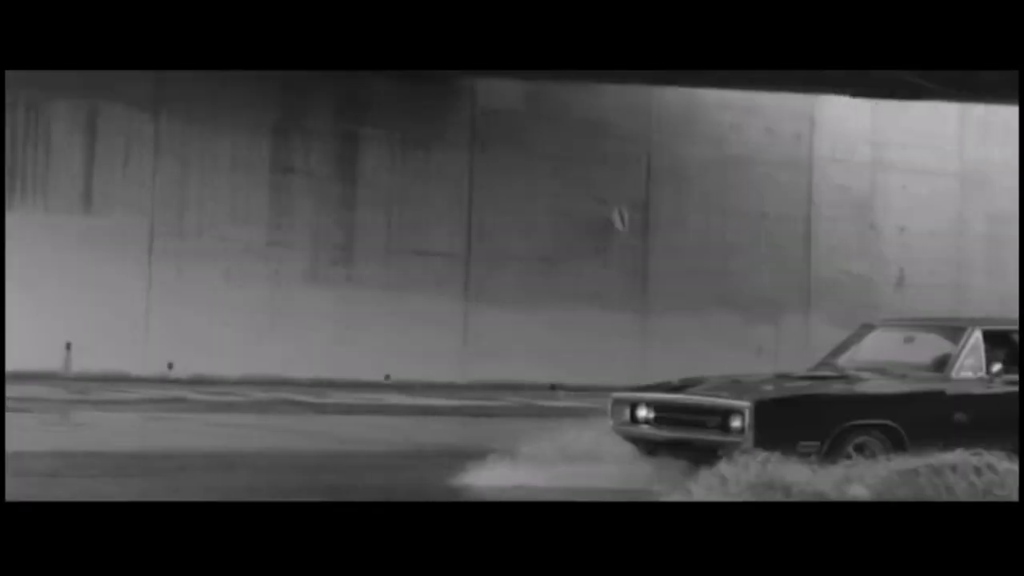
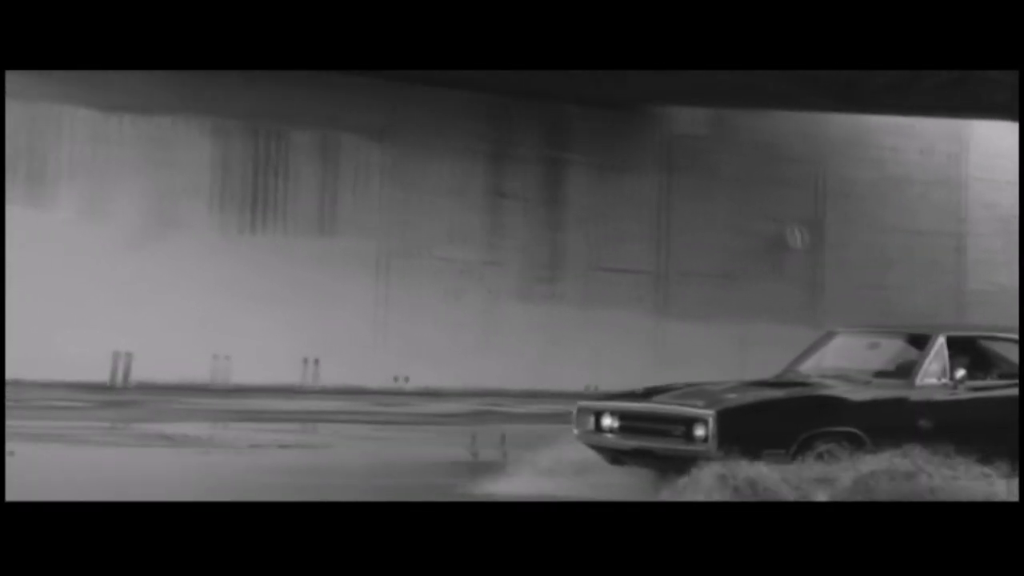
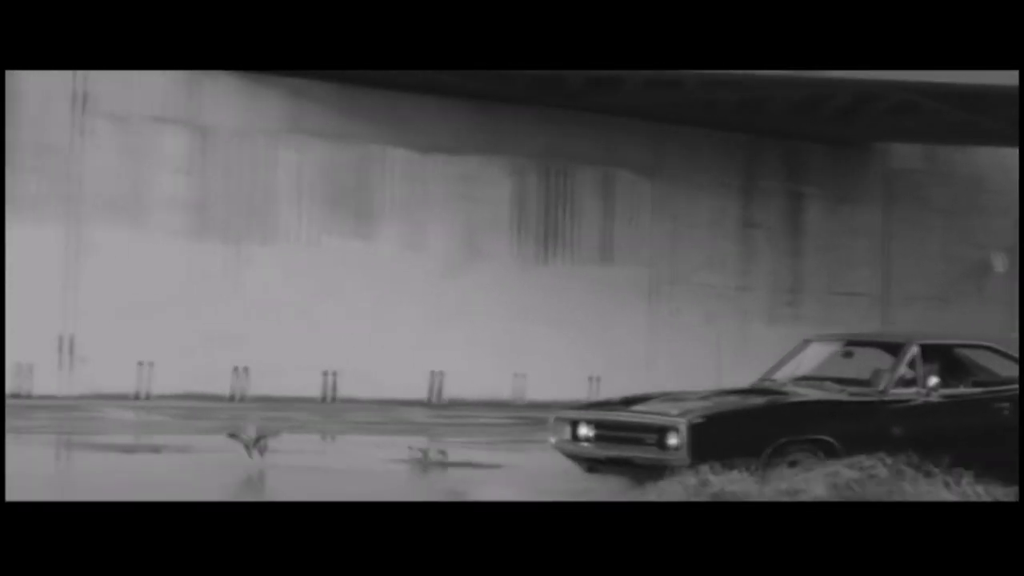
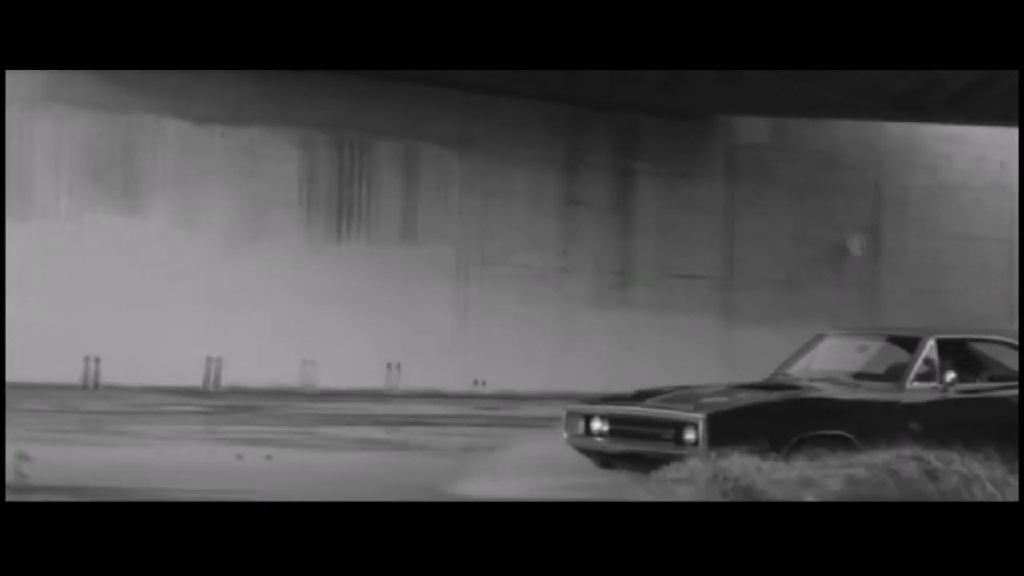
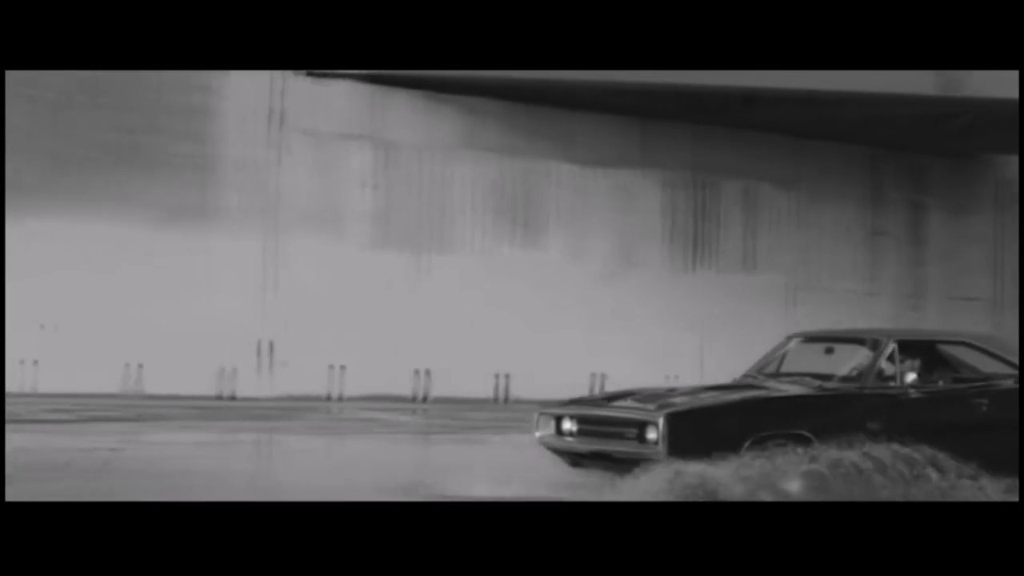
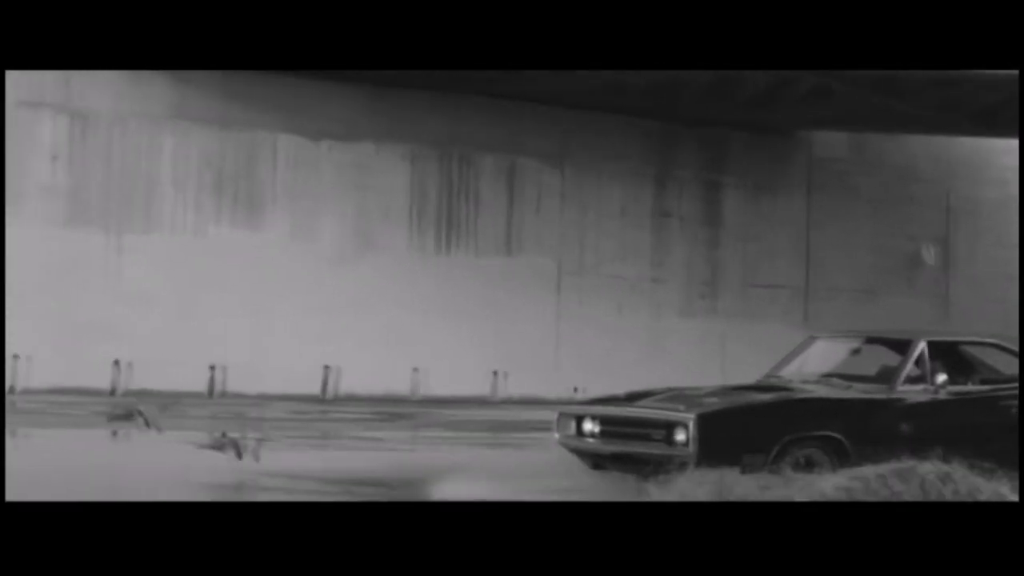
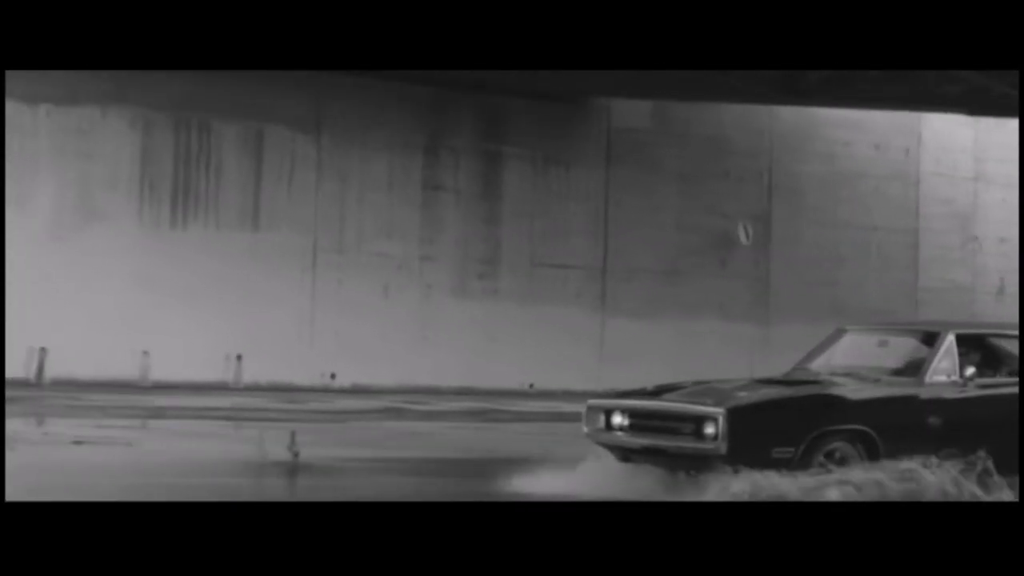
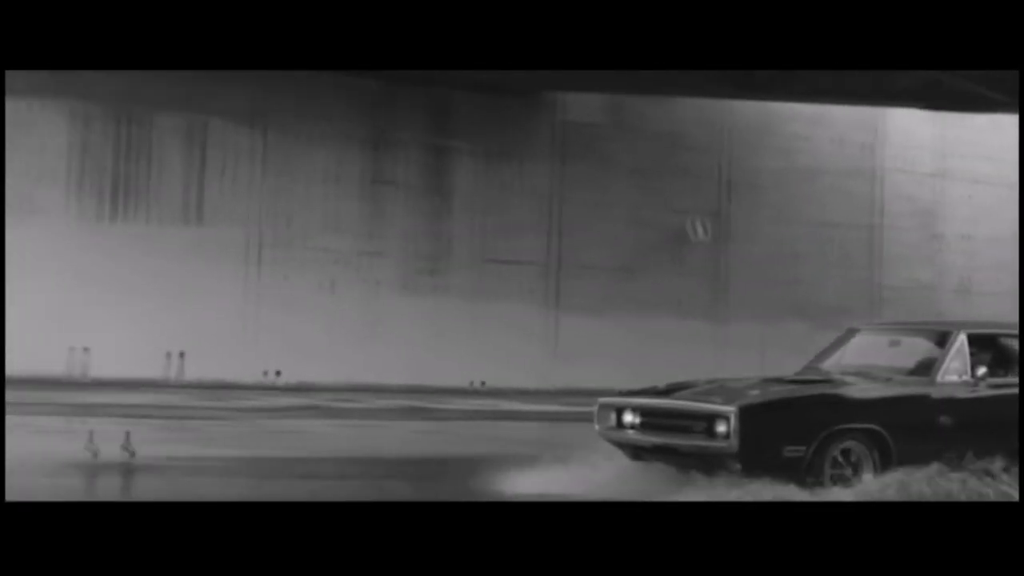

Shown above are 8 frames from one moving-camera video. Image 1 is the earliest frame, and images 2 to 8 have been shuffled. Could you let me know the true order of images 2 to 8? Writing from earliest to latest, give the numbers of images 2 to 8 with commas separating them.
8, 7, 2, 4, 6, 3, 5
